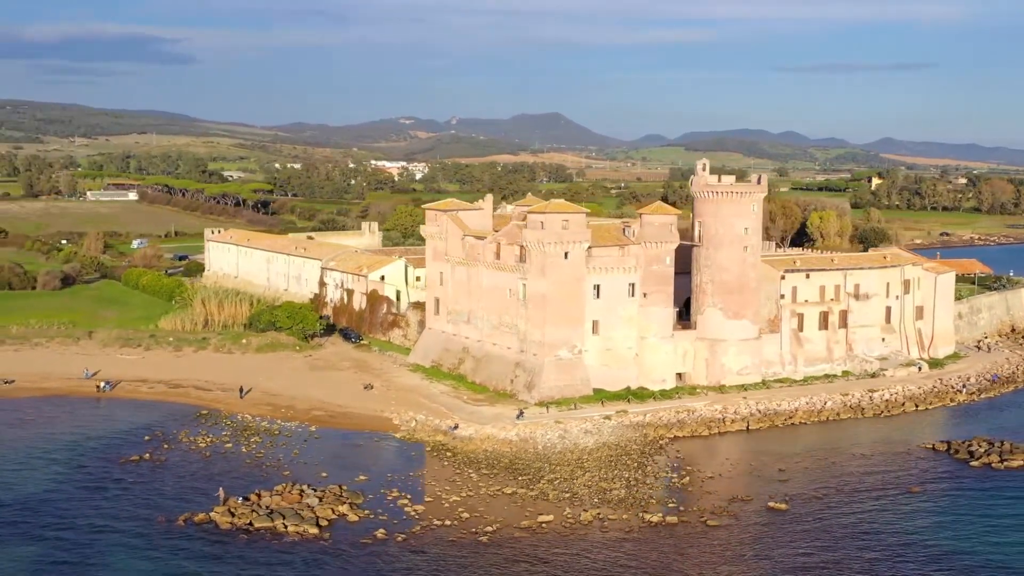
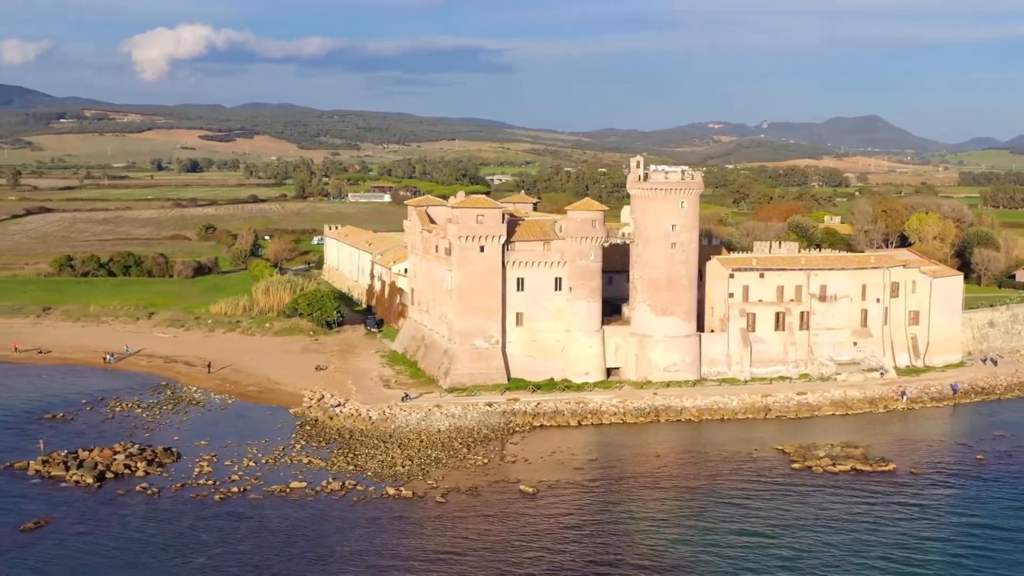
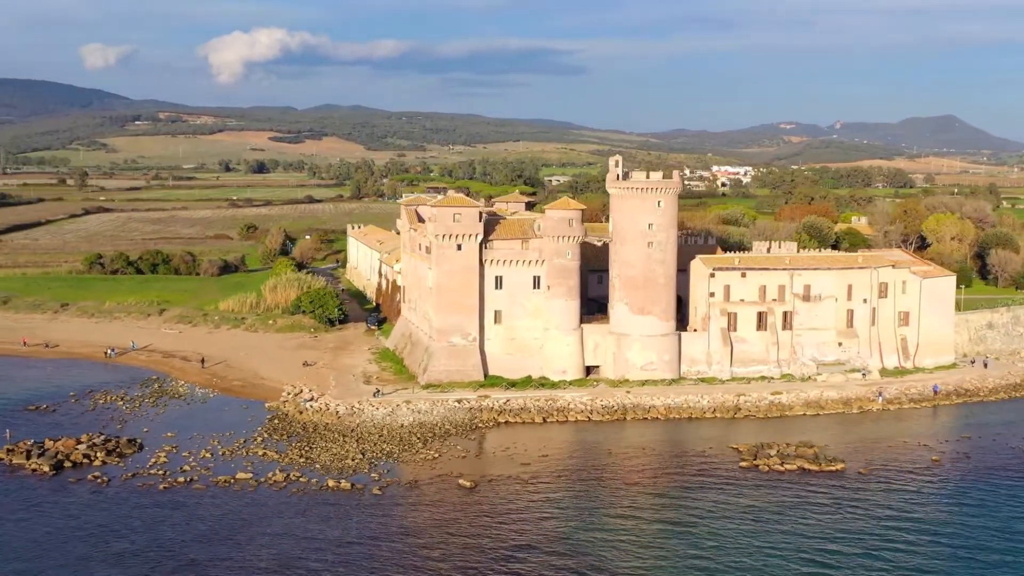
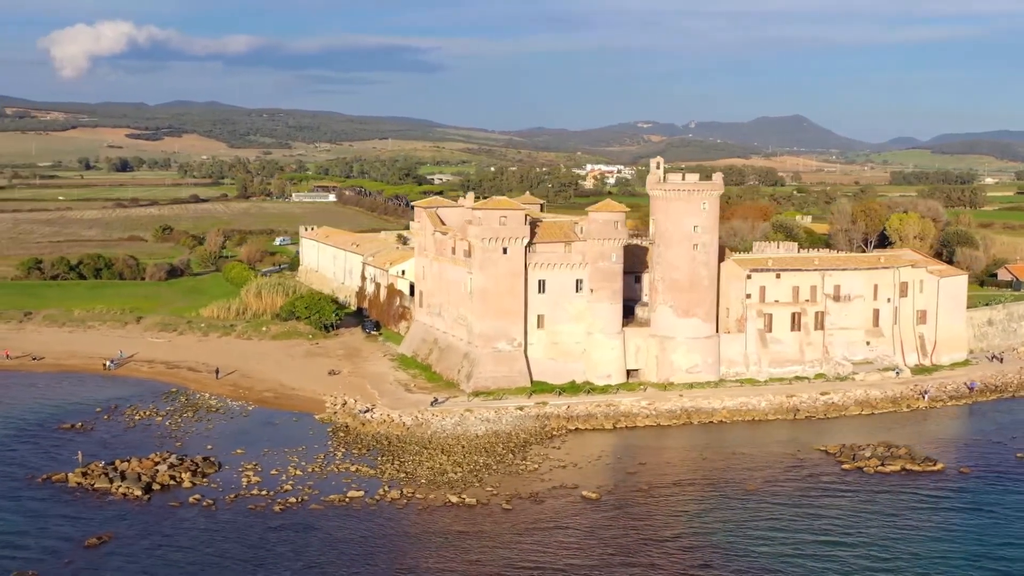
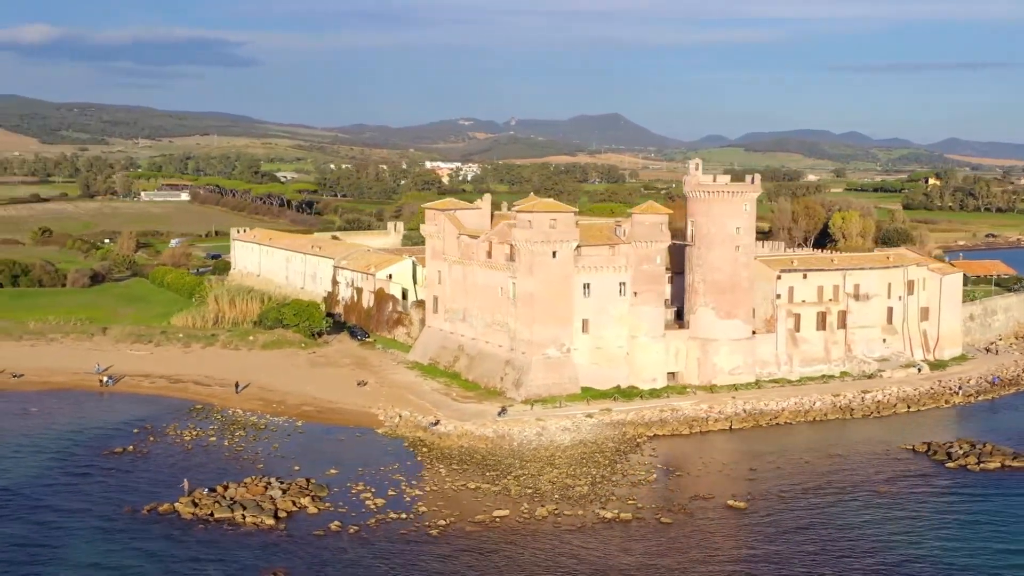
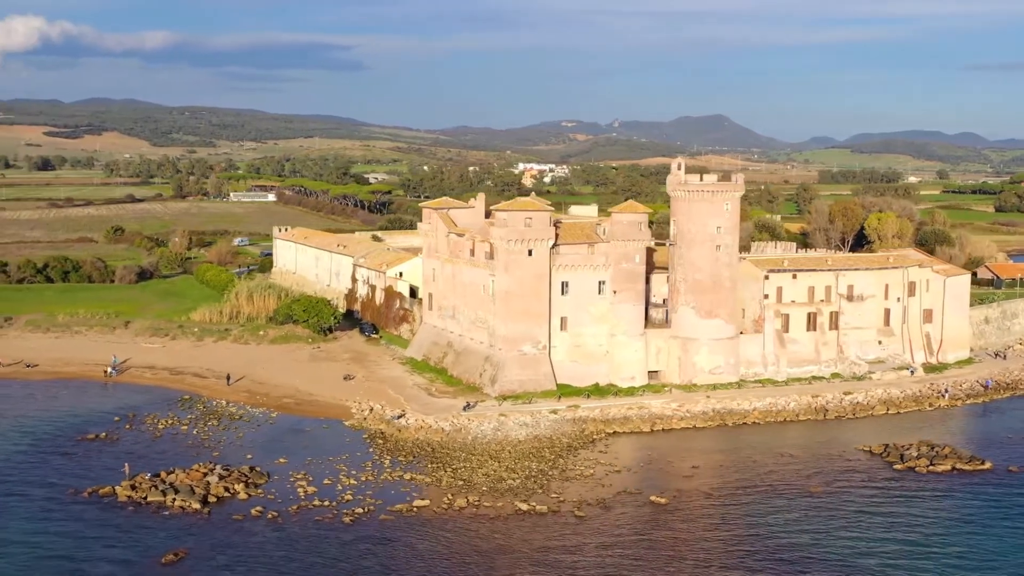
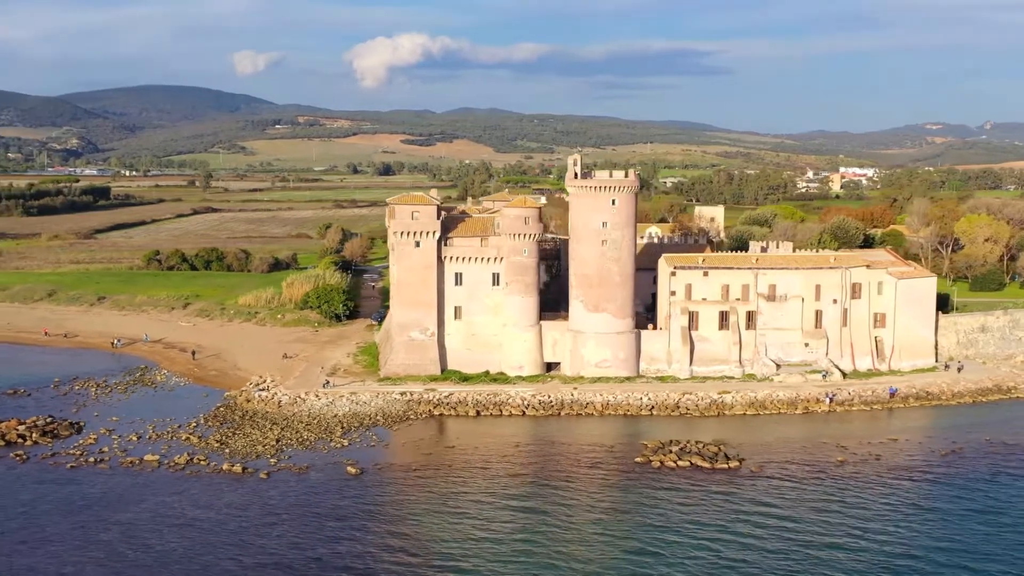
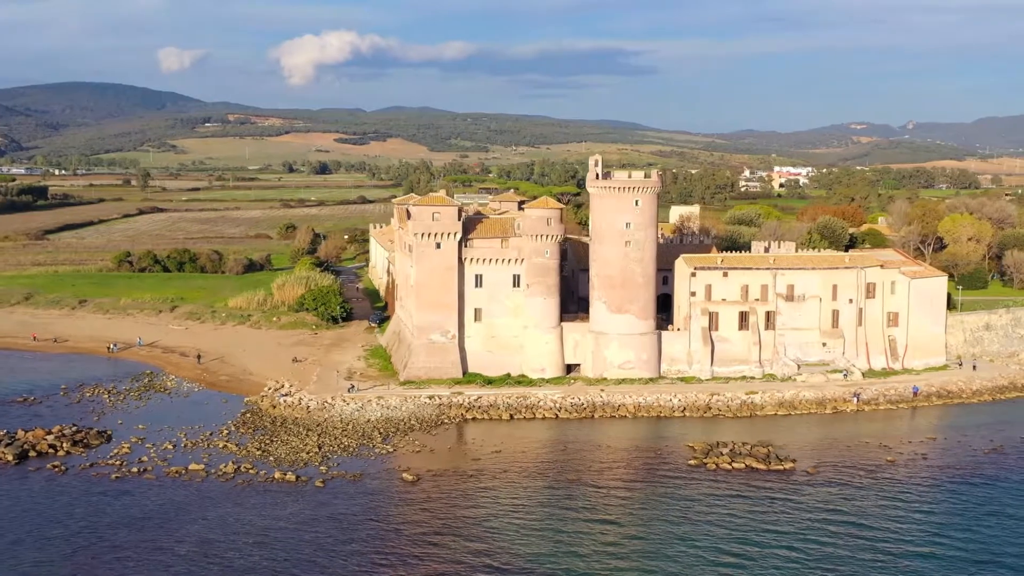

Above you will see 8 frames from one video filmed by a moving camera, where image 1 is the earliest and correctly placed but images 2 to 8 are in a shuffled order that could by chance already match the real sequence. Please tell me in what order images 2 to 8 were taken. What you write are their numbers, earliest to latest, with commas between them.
5, 6, 4, 2, 3, 8, 7
